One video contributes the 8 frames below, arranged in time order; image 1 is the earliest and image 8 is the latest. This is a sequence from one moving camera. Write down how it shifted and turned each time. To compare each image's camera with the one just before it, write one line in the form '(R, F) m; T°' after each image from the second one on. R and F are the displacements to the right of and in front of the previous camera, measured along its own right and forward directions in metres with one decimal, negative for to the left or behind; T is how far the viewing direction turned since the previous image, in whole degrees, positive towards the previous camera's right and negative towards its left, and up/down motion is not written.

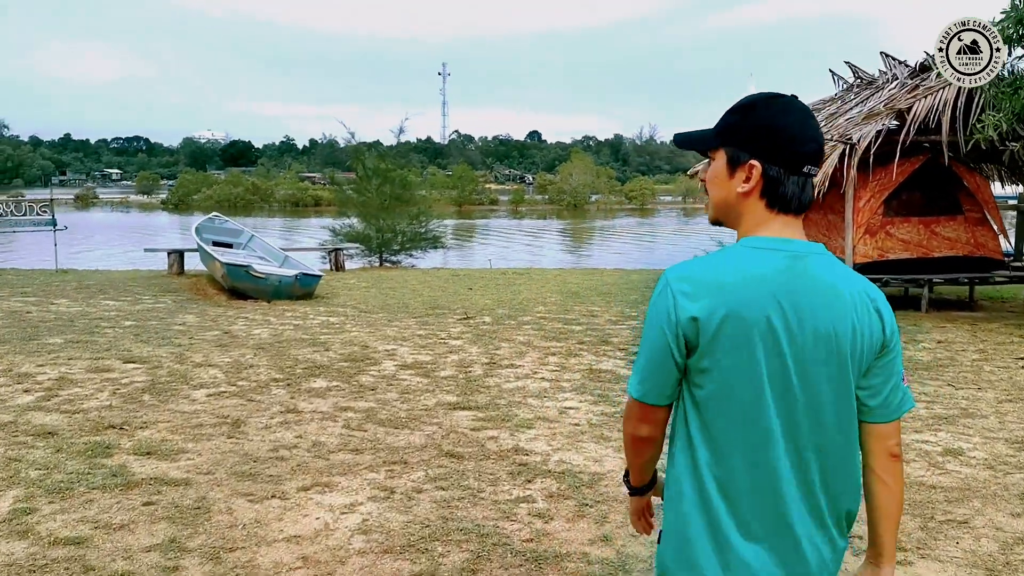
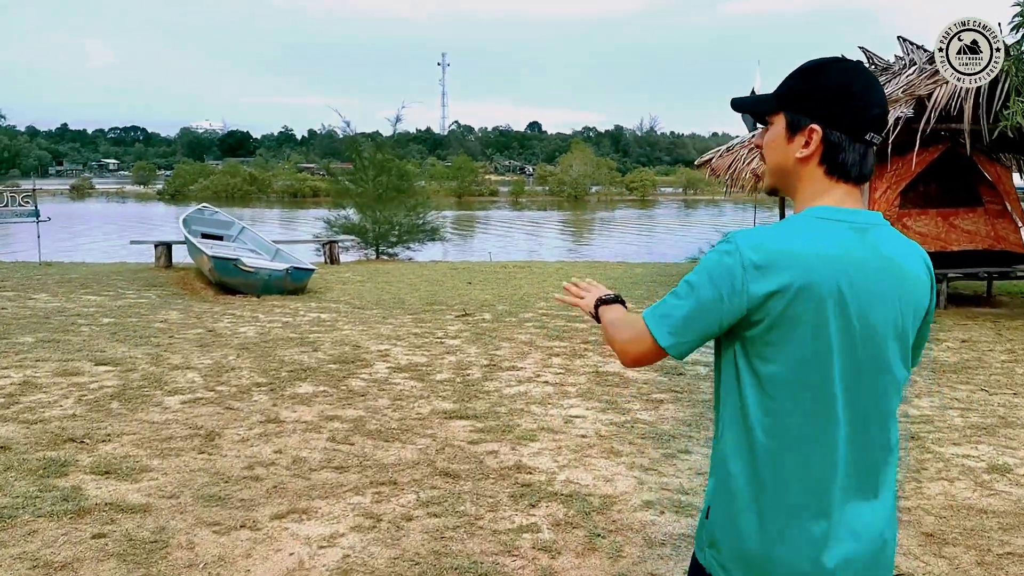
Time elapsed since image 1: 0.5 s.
(0.0, +0.4) m; 0°
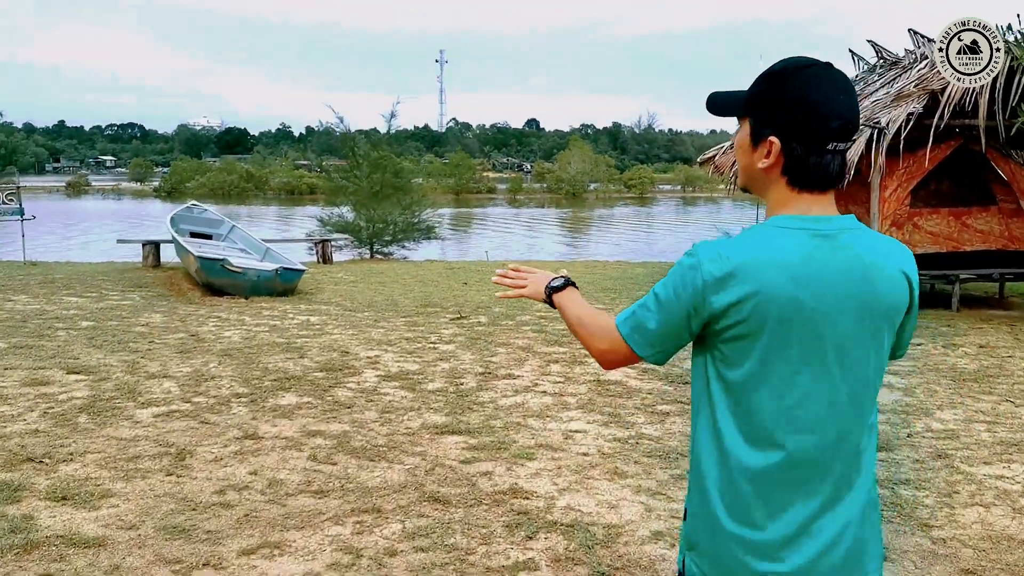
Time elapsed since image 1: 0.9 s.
(0.0, +0.3) m; 0°
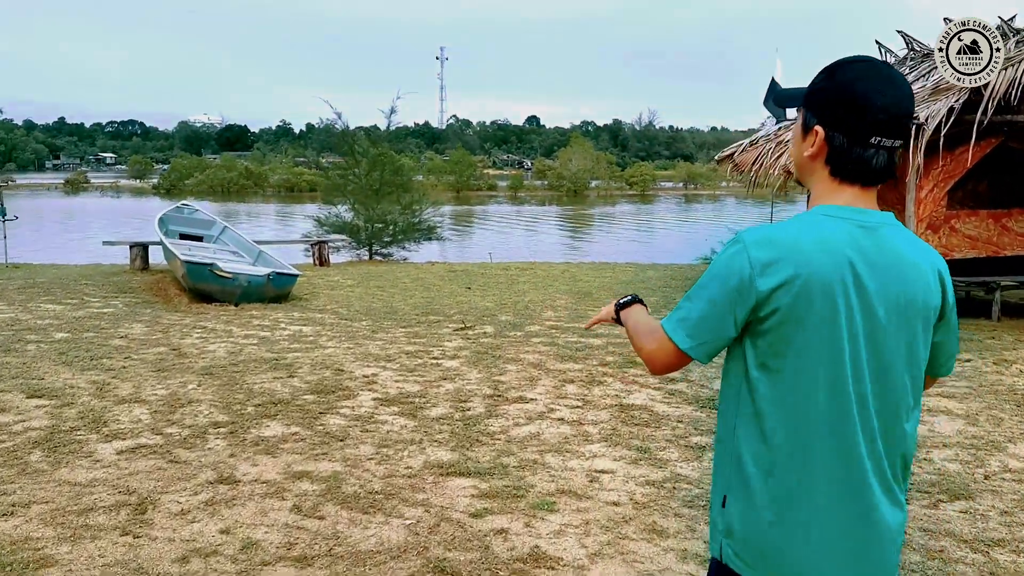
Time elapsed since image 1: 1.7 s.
(-0.1, +0.6) m; 0°
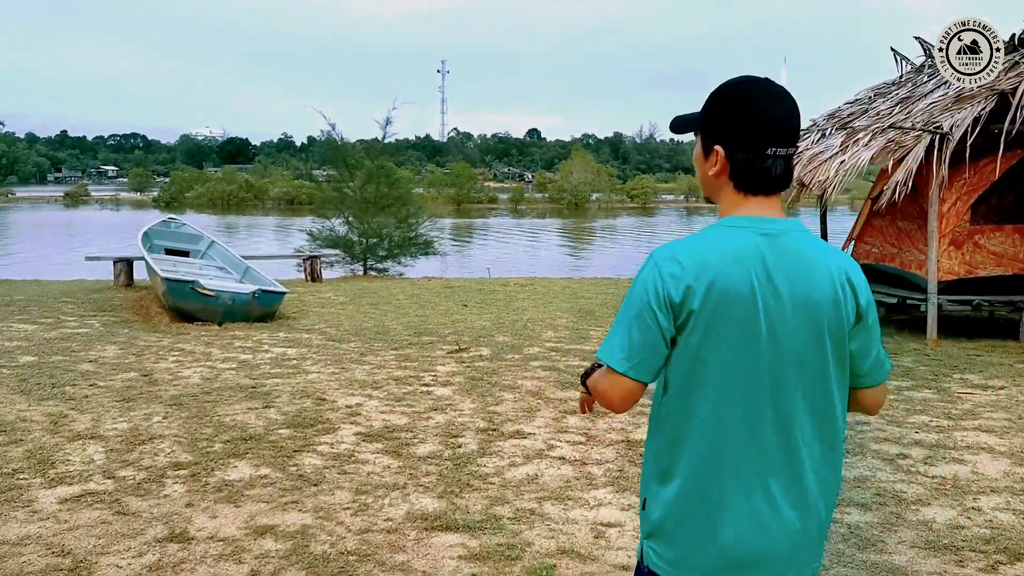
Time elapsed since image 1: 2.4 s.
(0.0, +0.4) m; 0°
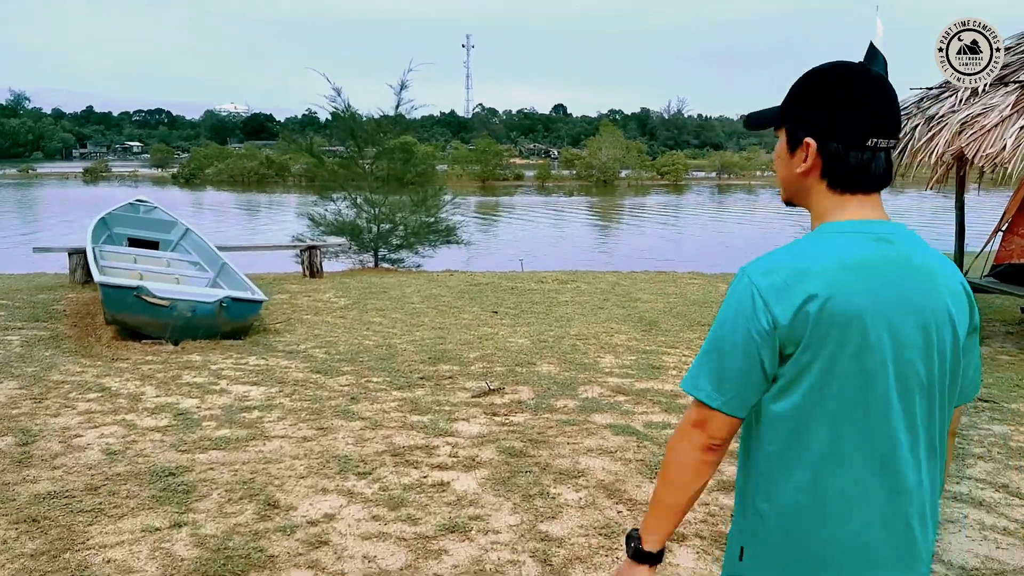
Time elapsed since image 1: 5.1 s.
(-0.2, +2.0) m; -2°
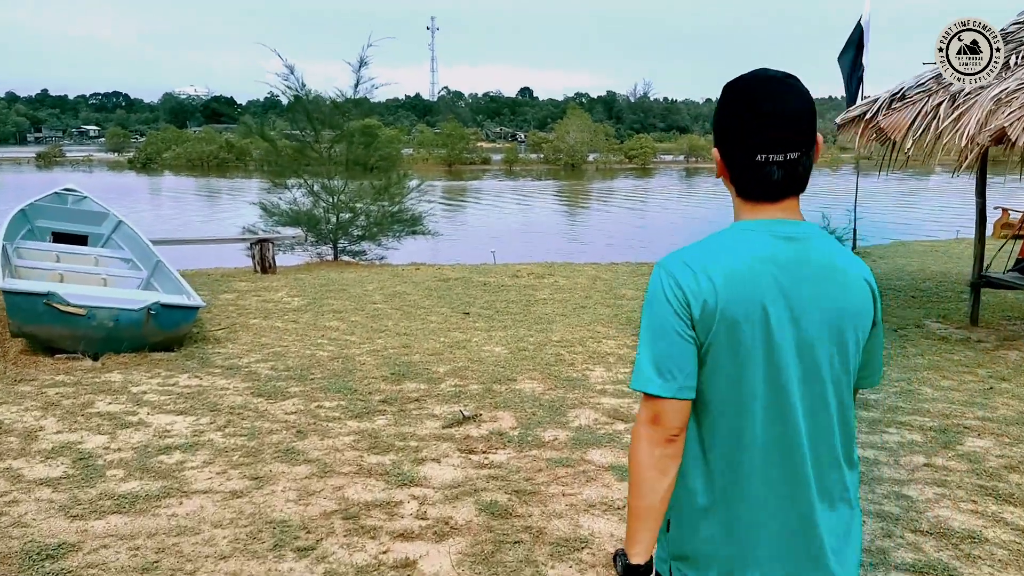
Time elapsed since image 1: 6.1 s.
(0.0, +0.8) m; +2°
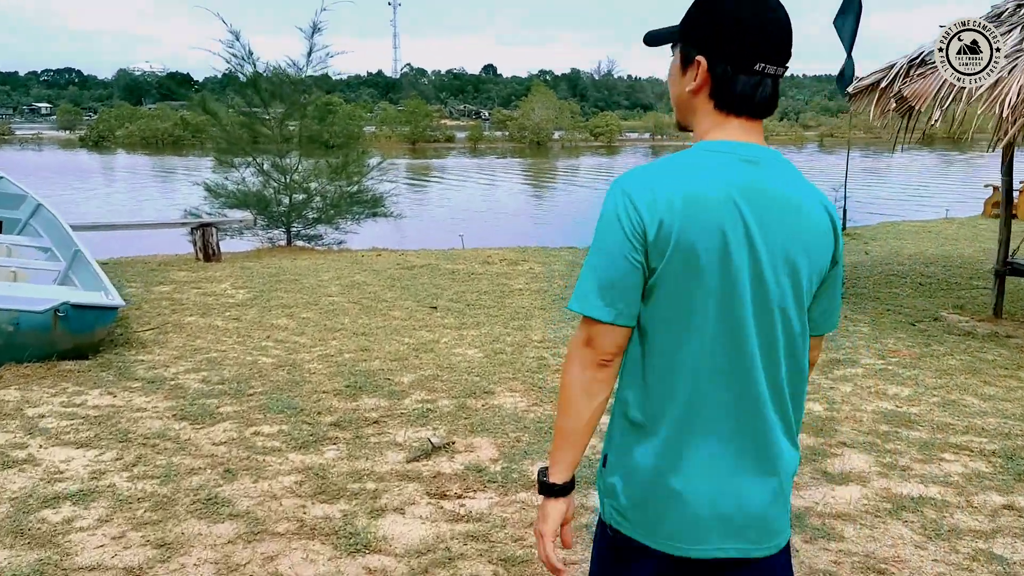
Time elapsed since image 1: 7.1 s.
(-0.1, +0.8) m; +2°
